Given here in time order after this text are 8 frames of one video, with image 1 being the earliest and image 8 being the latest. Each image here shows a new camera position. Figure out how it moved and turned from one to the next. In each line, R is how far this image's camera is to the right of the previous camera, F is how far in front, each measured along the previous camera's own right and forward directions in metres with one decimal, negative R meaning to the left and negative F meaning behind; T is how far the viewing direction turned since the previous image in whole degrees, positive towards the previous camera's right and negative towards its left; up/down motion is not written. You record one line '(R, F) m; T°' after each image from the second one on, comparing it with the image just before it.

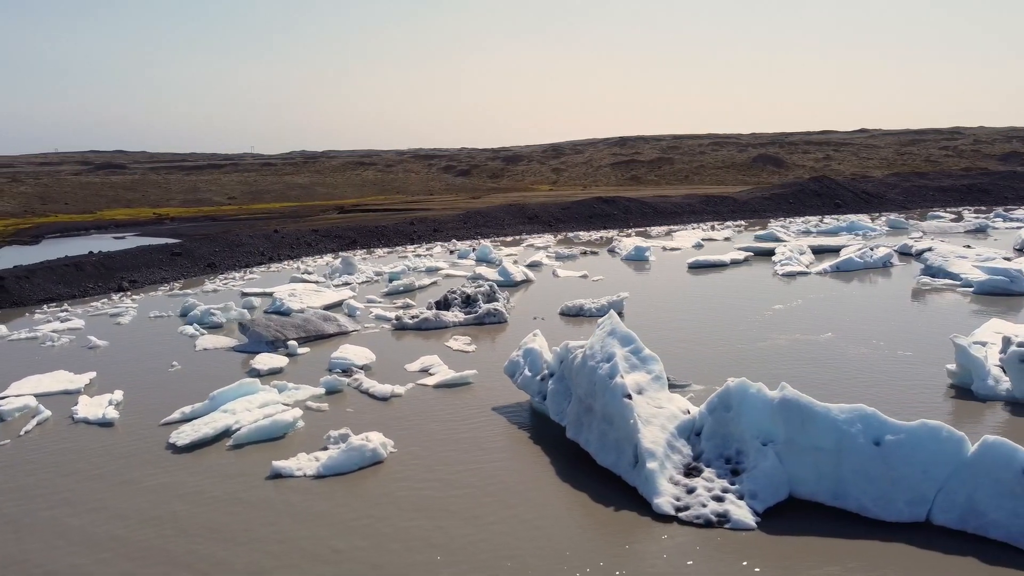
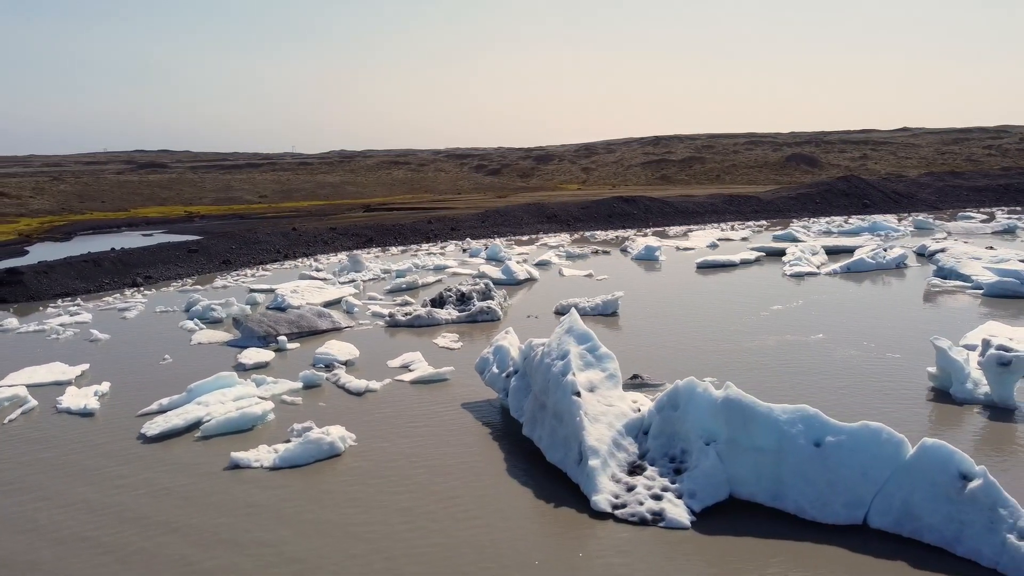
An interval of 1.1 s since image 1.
(+0.9, 0.0) m; -3°
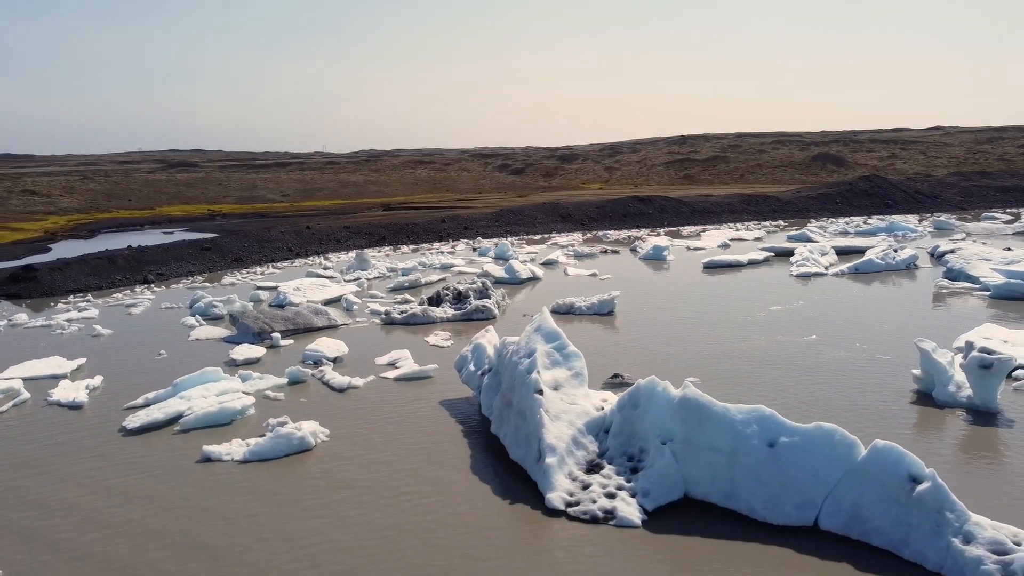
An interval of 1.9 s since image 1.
(+0.7, 0.0) m; -2°
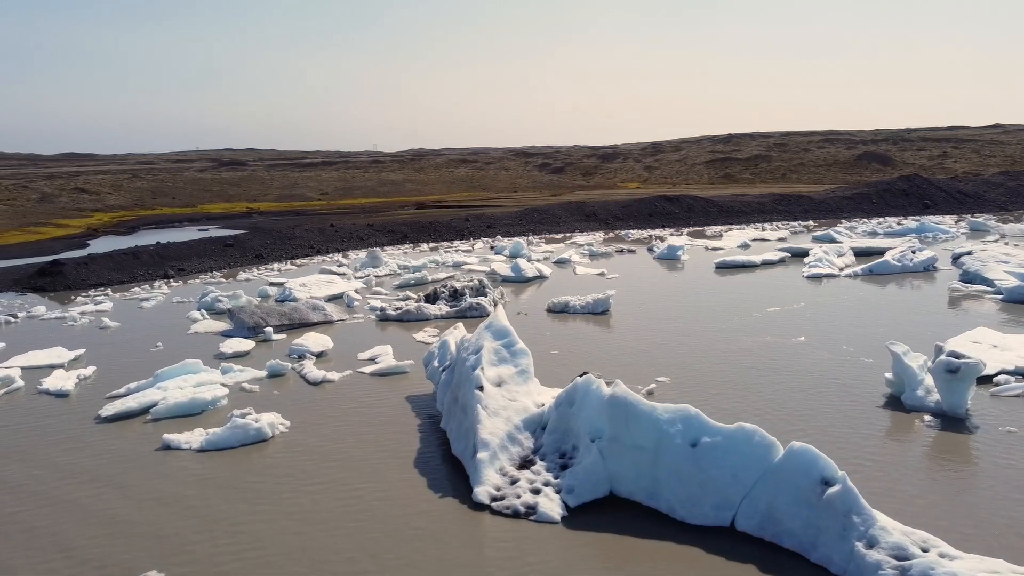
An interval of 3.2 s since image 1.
(+1.1, -0.1) m; -4°
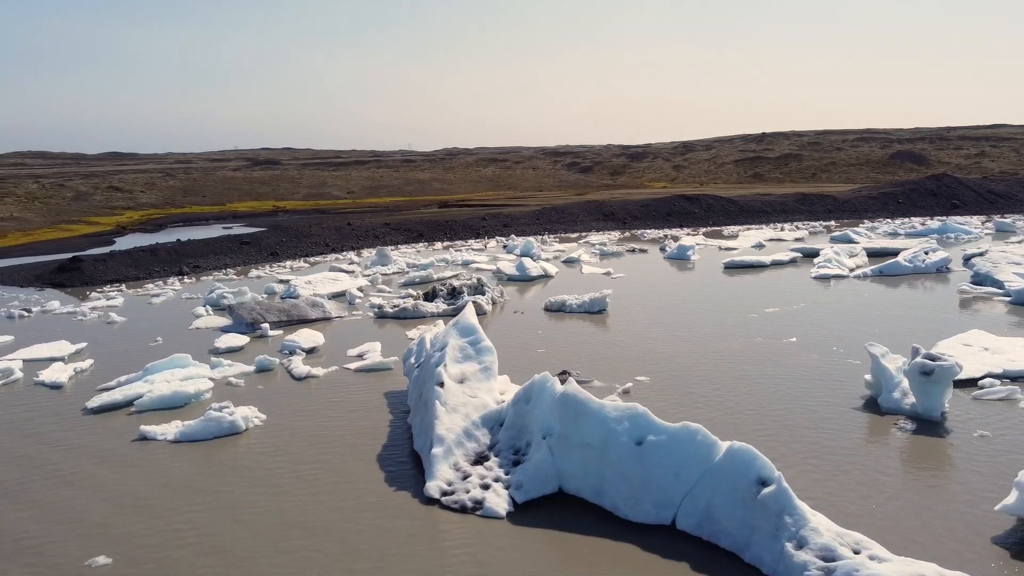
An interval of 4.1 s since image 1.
(+0.8, -0.1) m; -2°
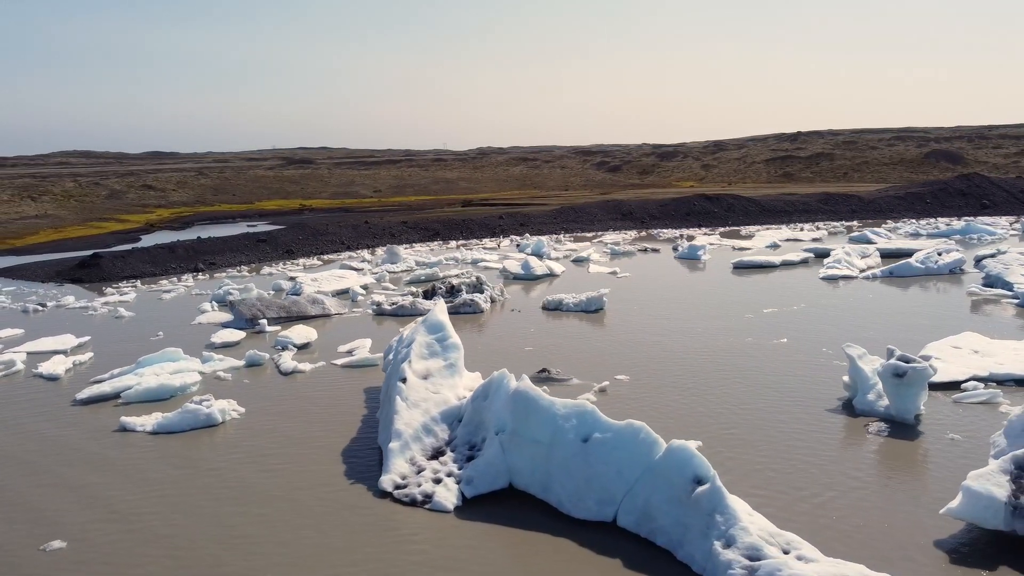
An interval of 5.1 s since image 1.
(+0.8, -0.1) m; -3°
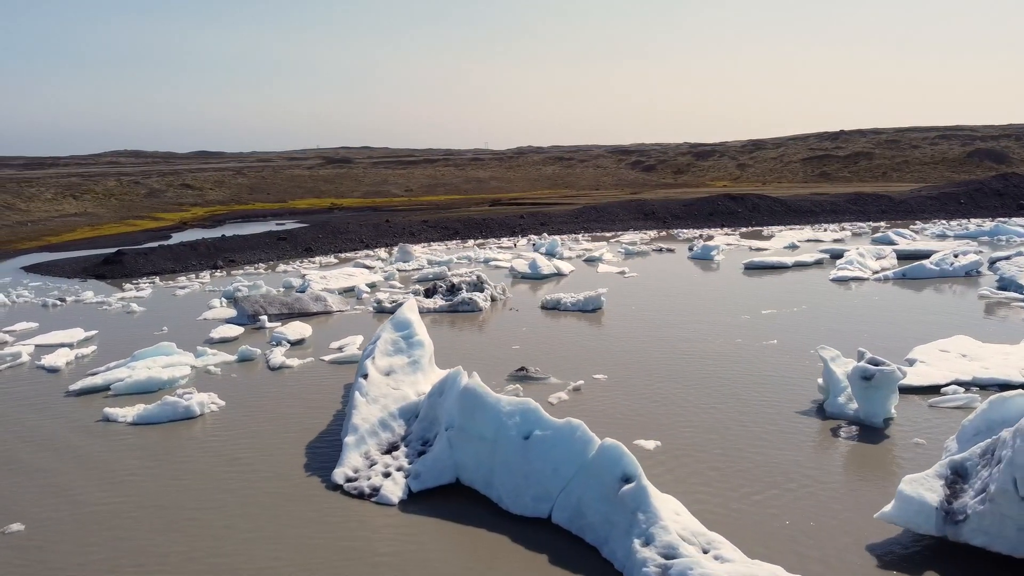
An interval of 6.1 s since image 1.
(+0.9, -0.1) m; -3°
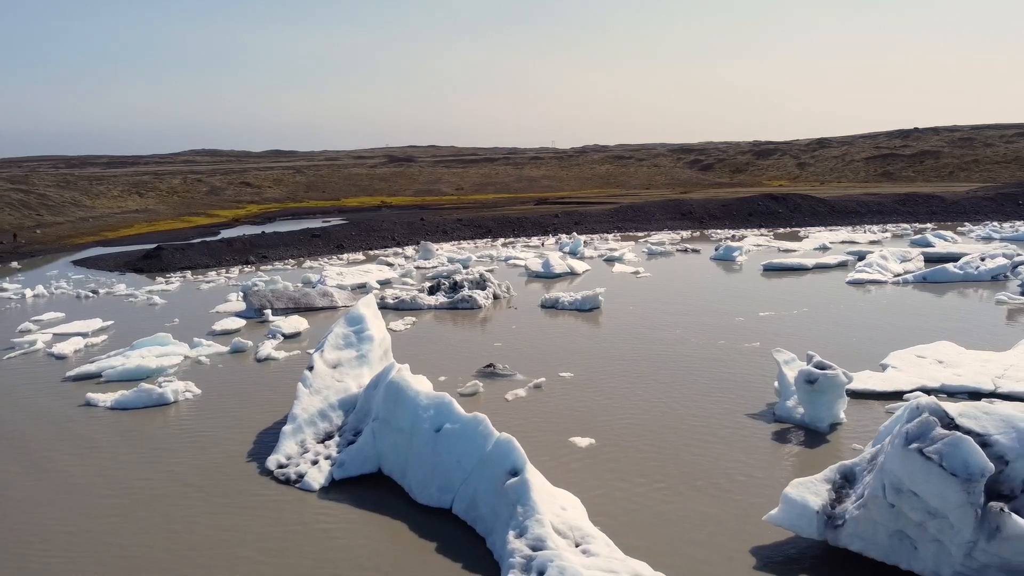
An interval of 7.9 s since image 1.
(+1.5, -0.2) m; -5°
